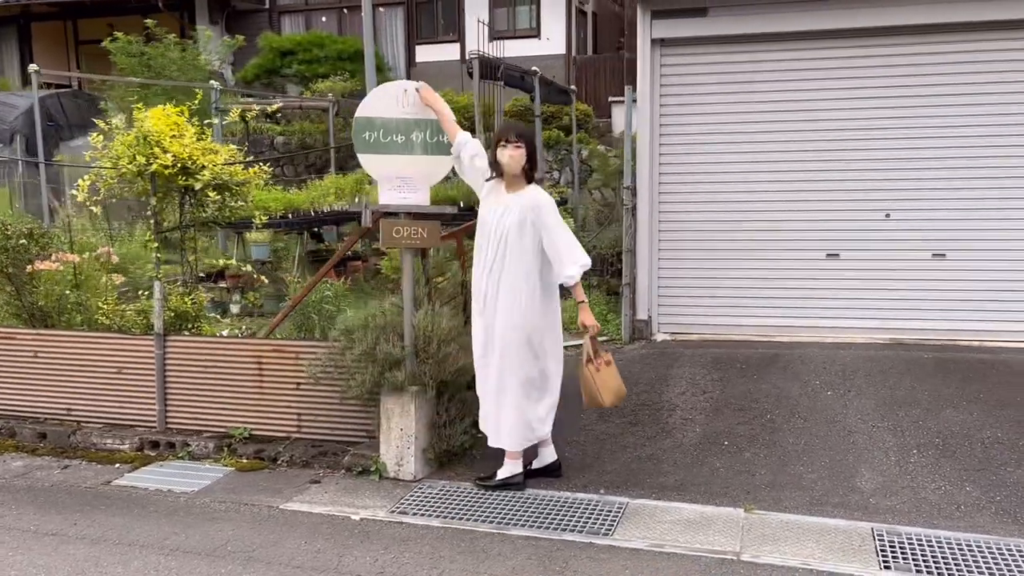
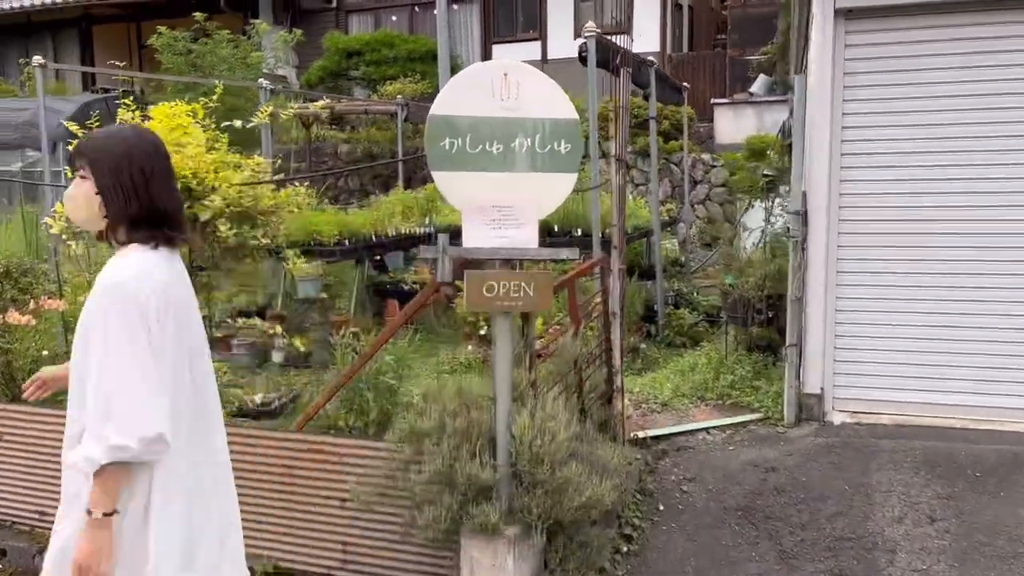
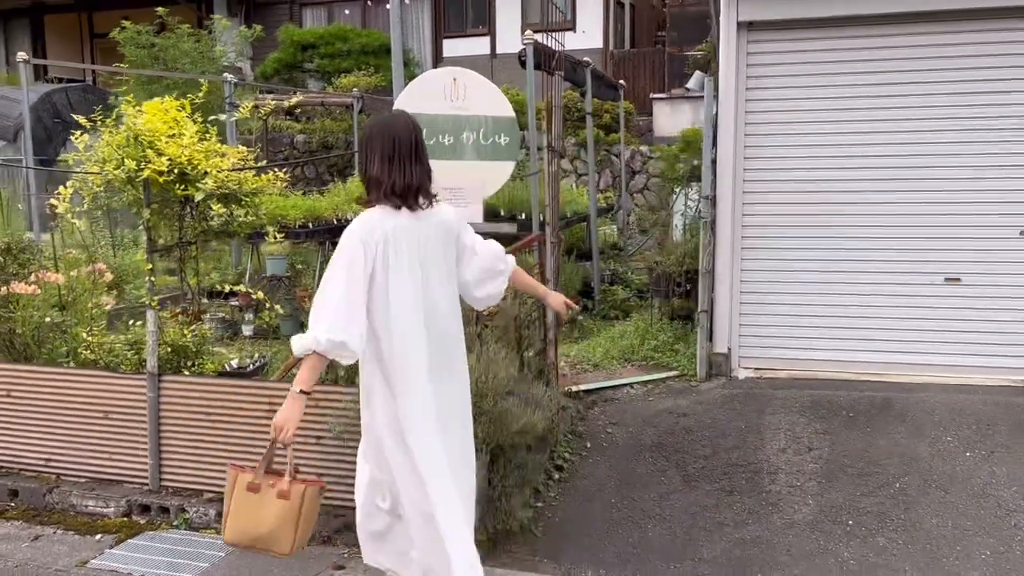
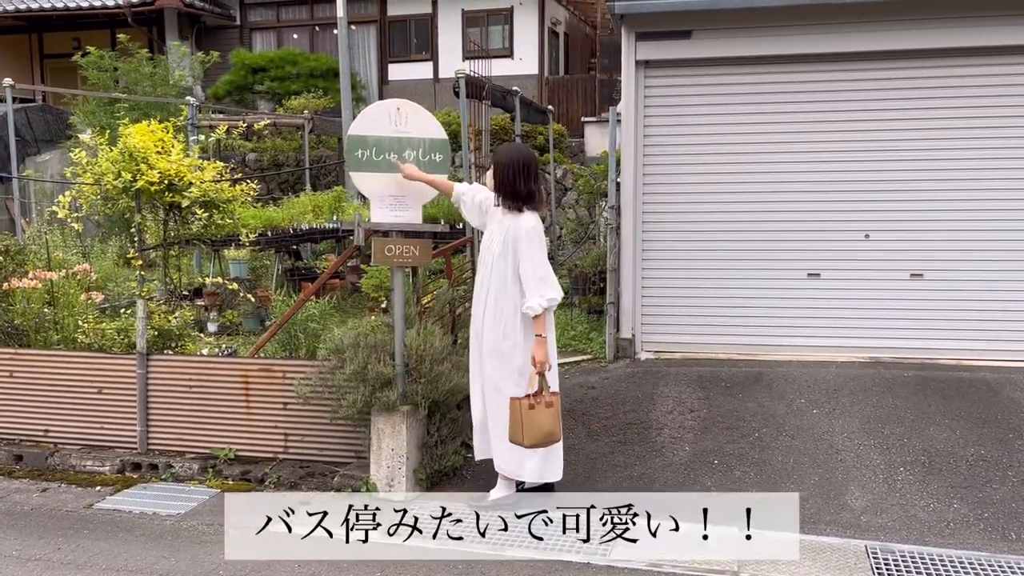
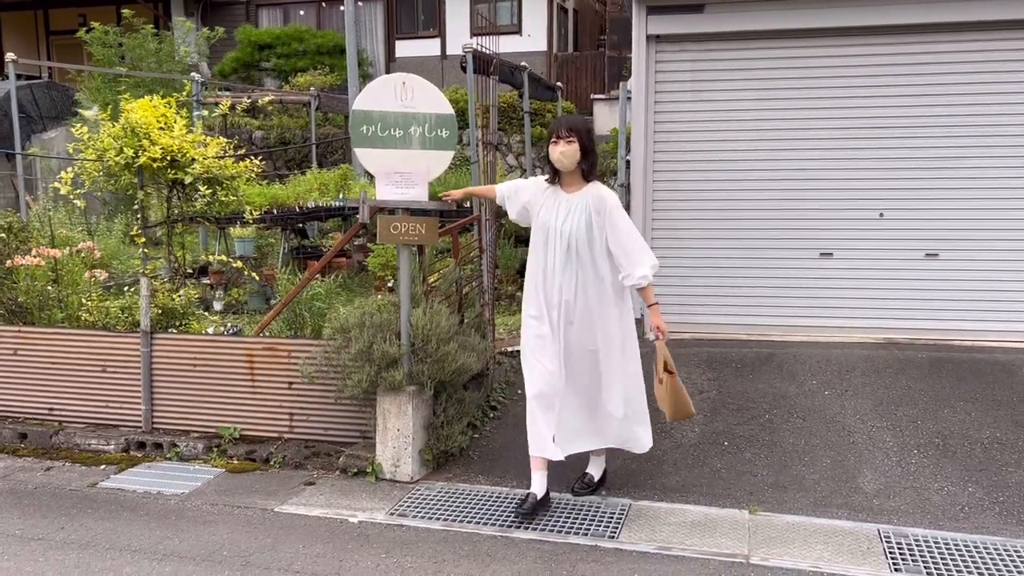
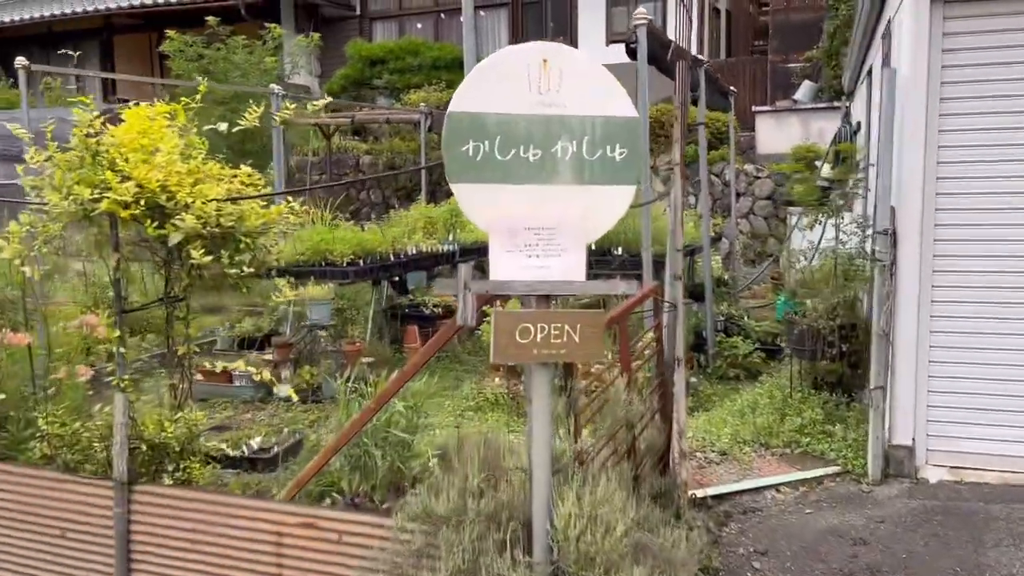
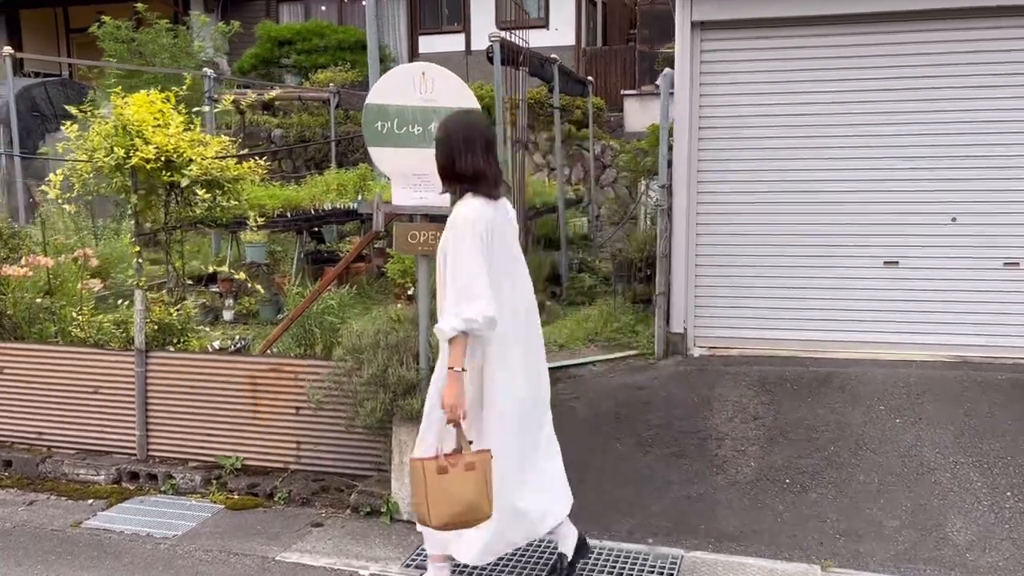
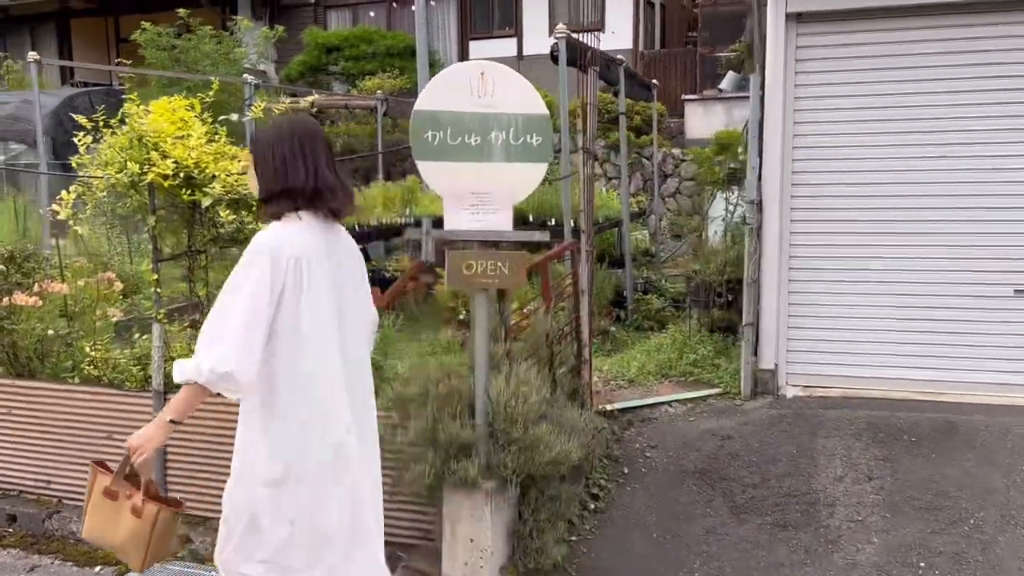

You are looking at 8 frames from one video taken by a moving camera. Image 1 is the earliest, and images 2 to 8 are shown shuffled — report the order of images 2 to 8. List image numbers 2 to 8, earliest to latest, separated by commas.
4, 5, 7, 3, 8, 2, 6
